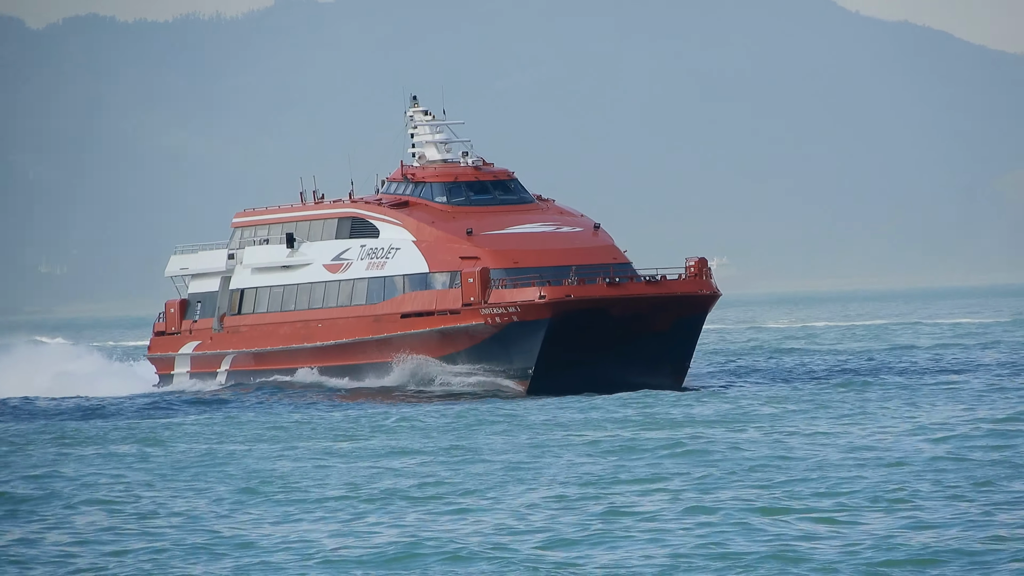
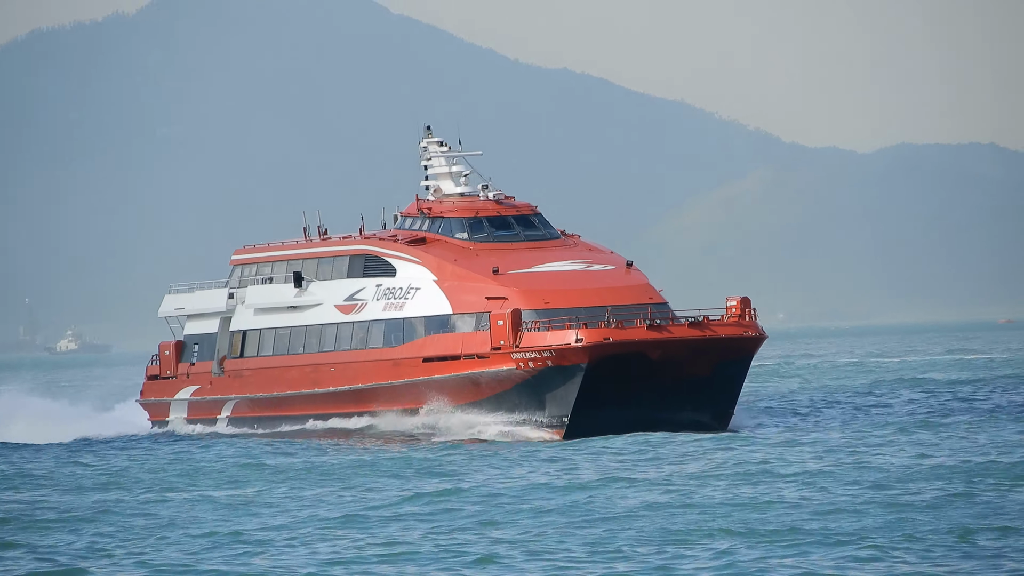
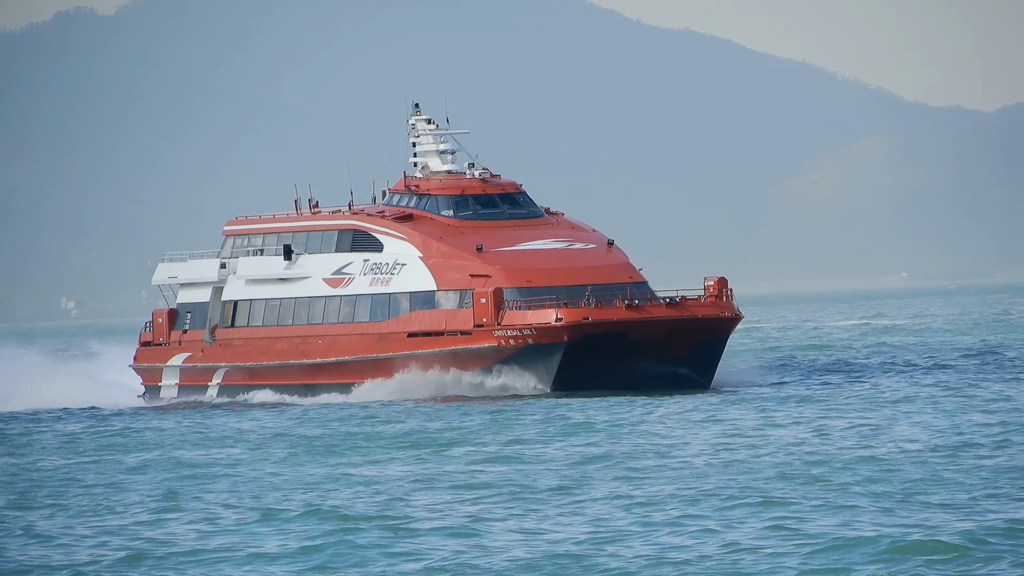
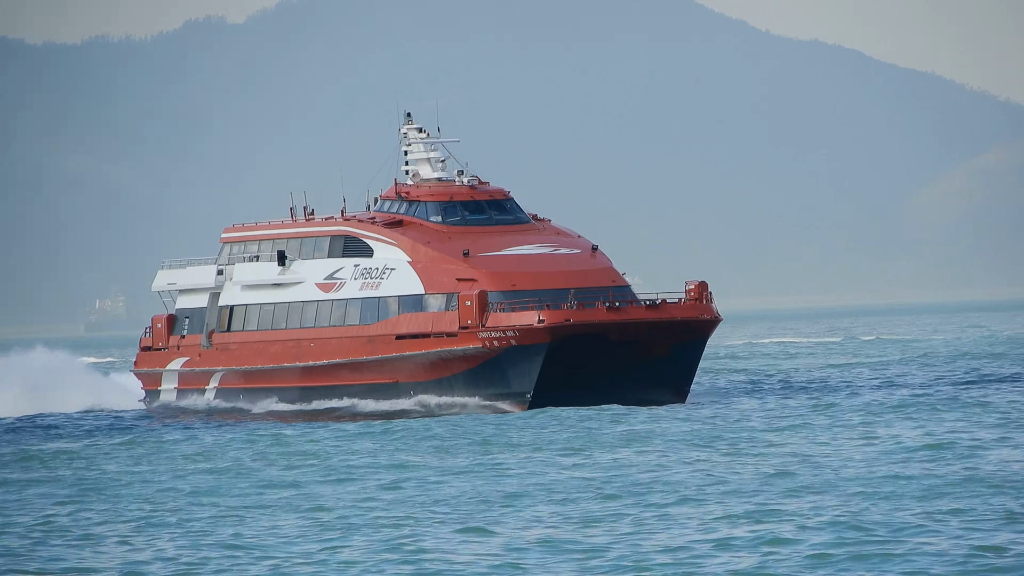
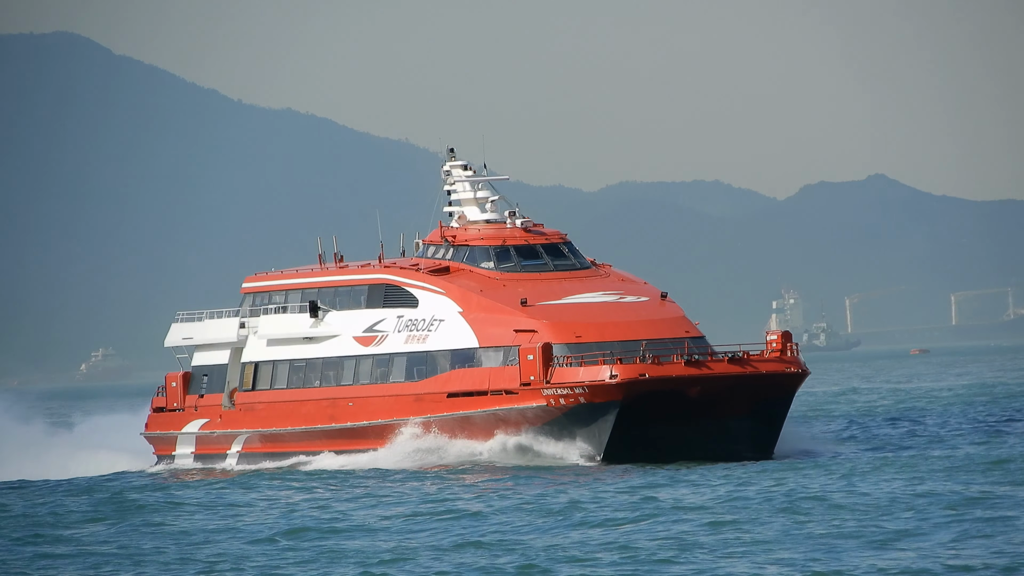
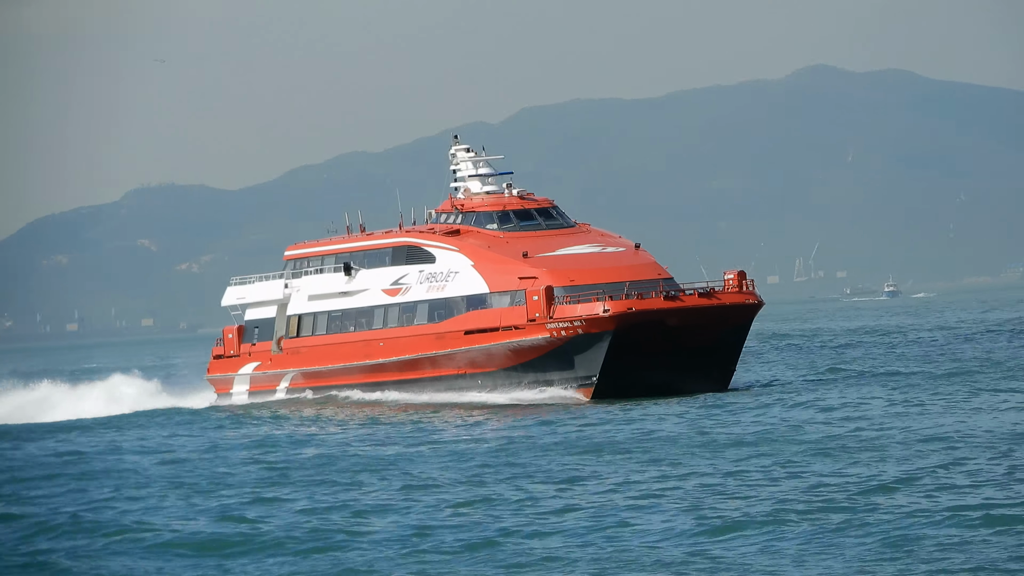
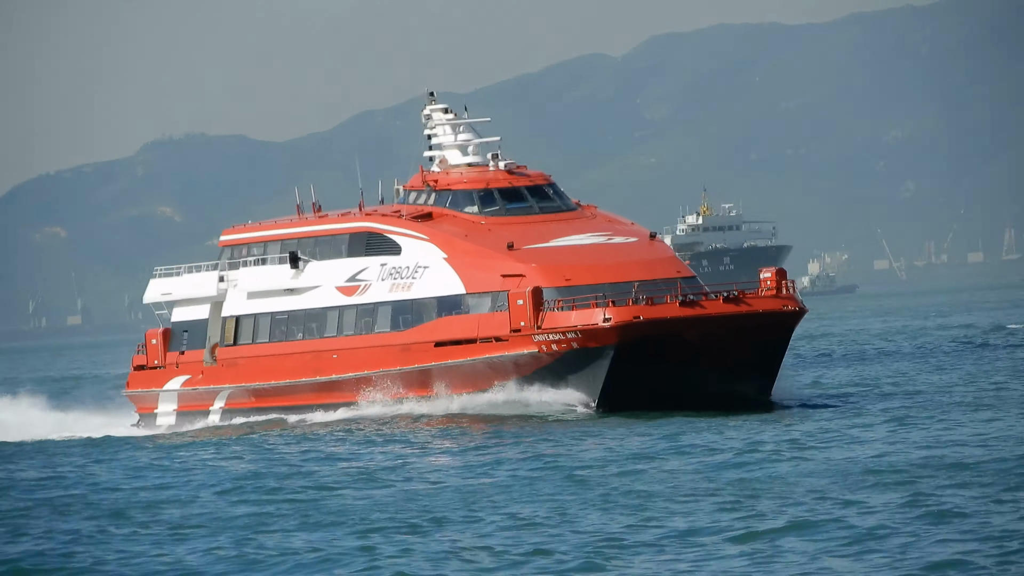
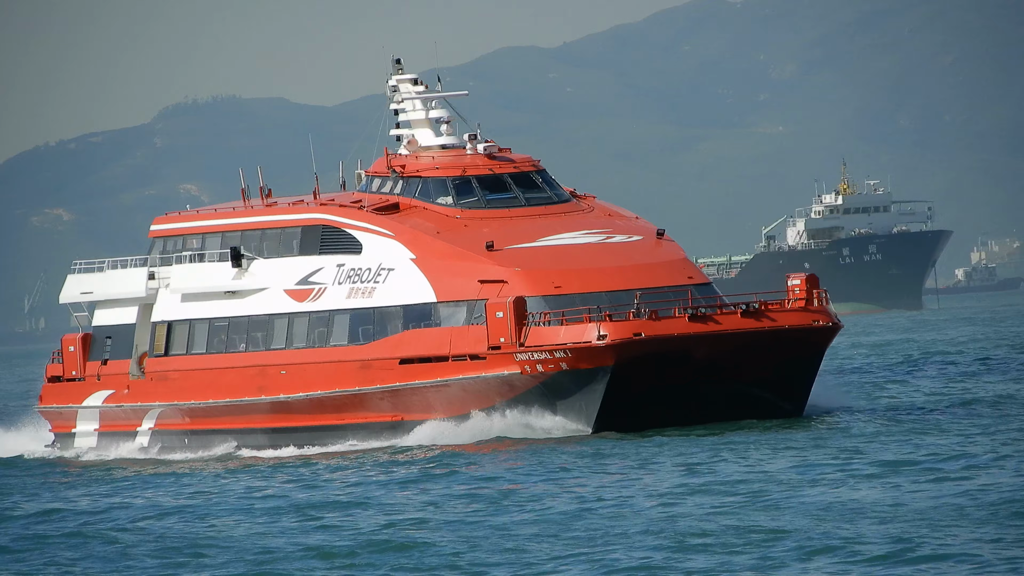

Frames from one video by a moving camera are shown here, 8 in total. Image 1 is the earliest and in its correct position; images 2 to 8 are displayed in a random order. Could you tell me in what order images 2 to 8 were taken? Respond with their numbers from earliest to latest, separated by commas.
4, 3, 2, 5, 8, 7, 6
